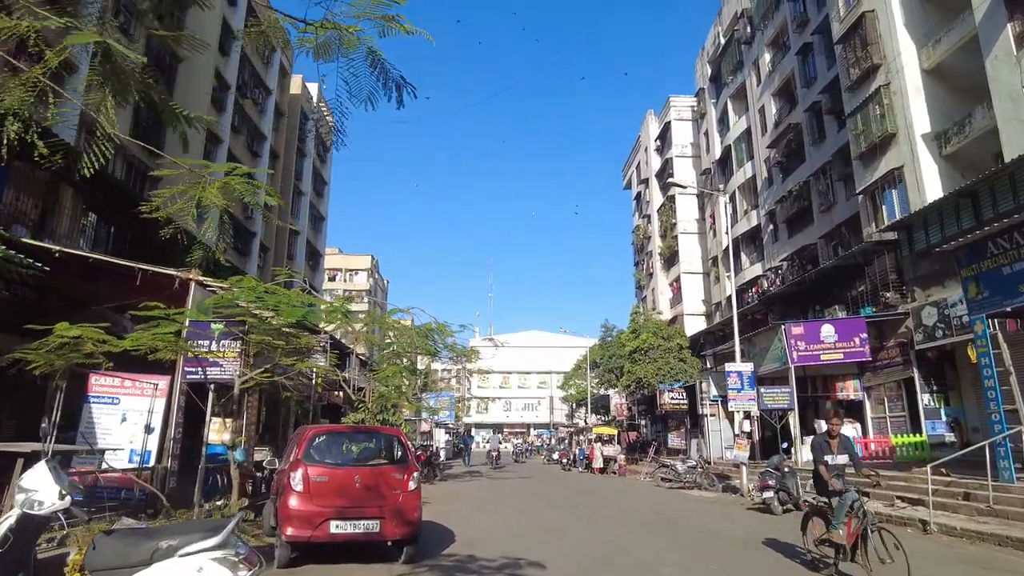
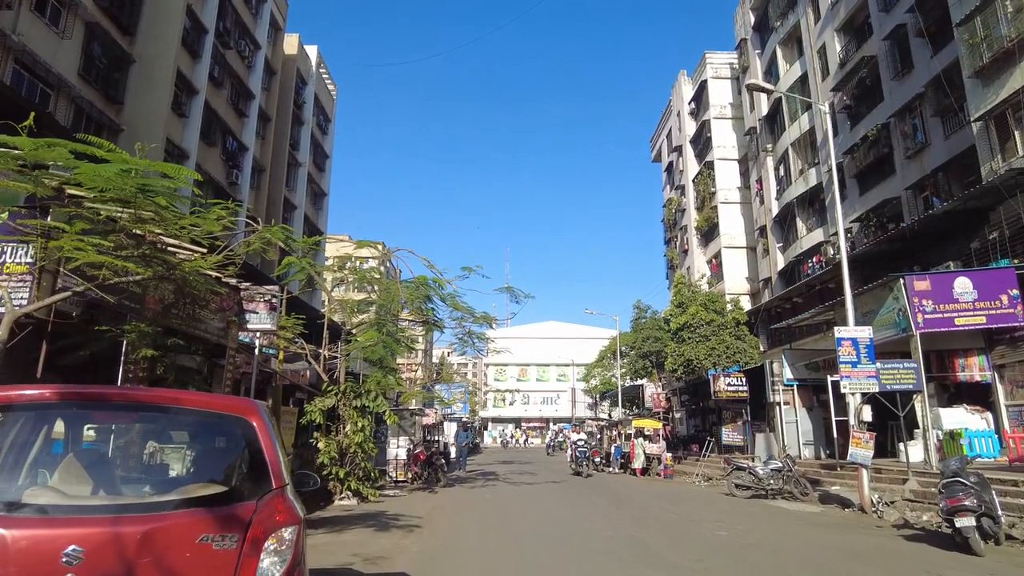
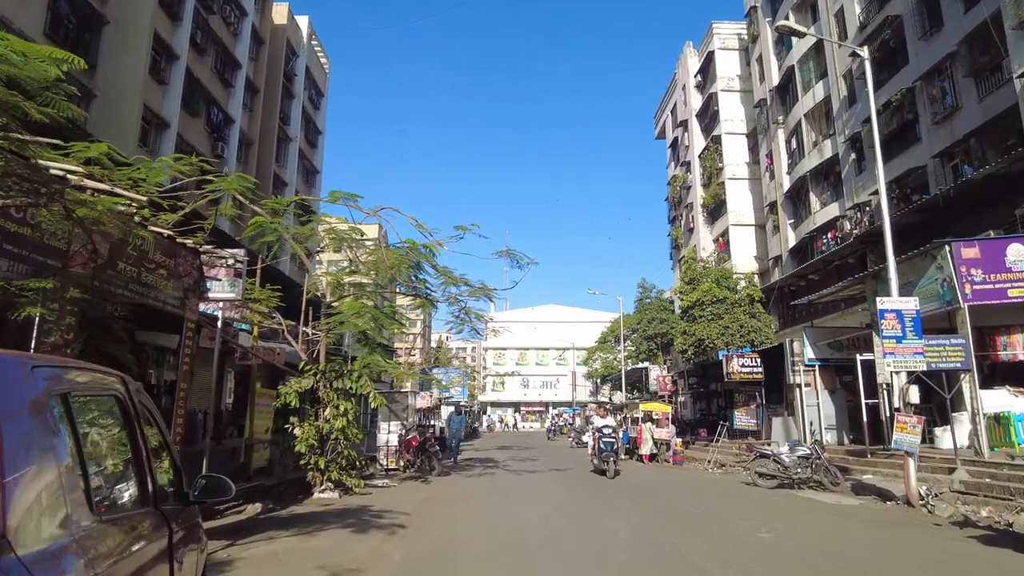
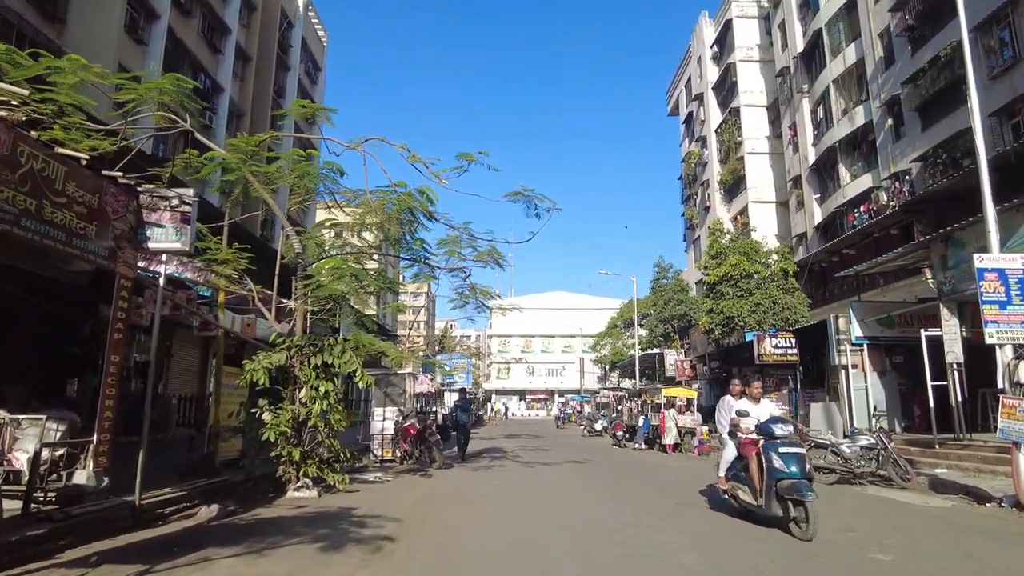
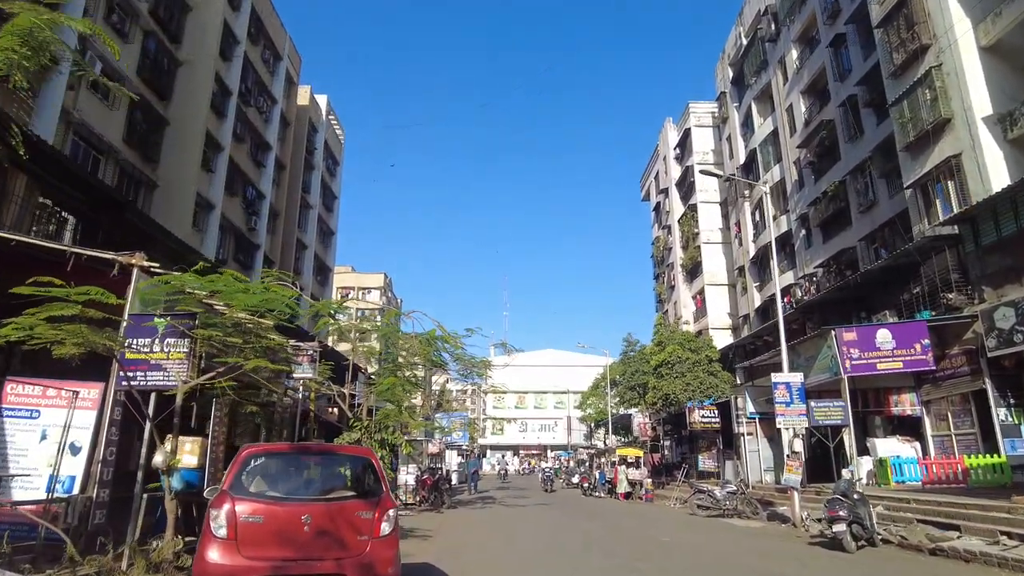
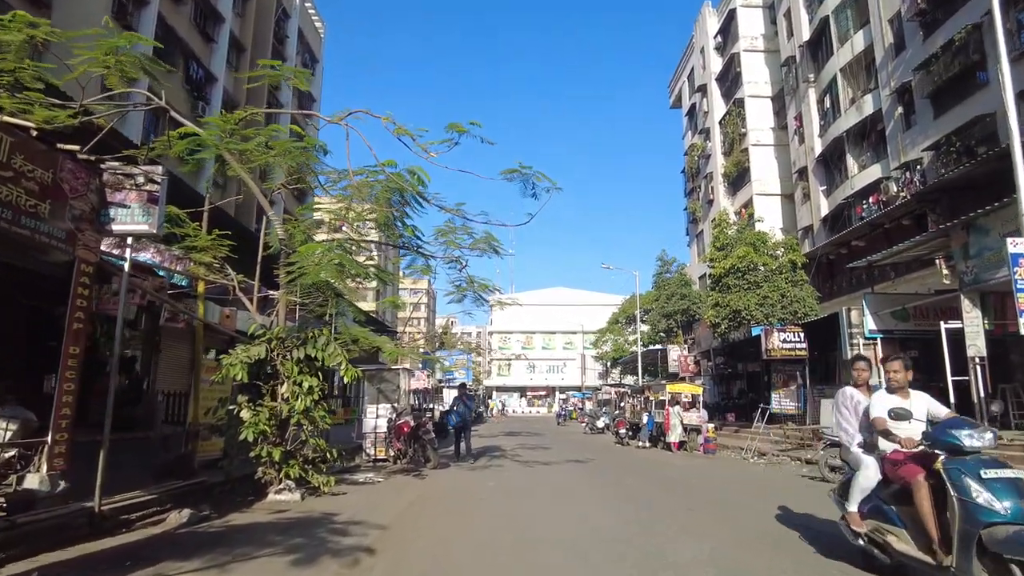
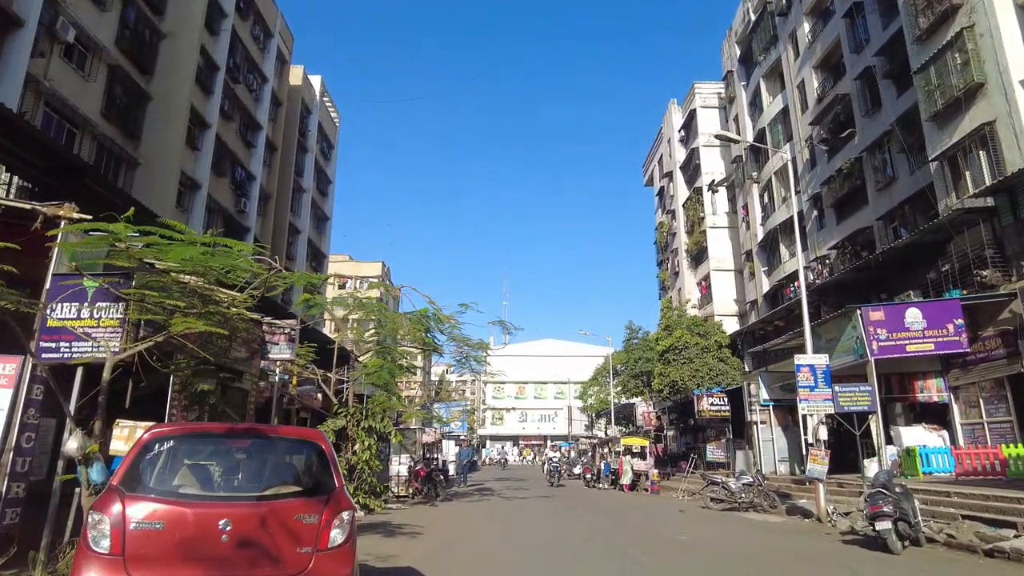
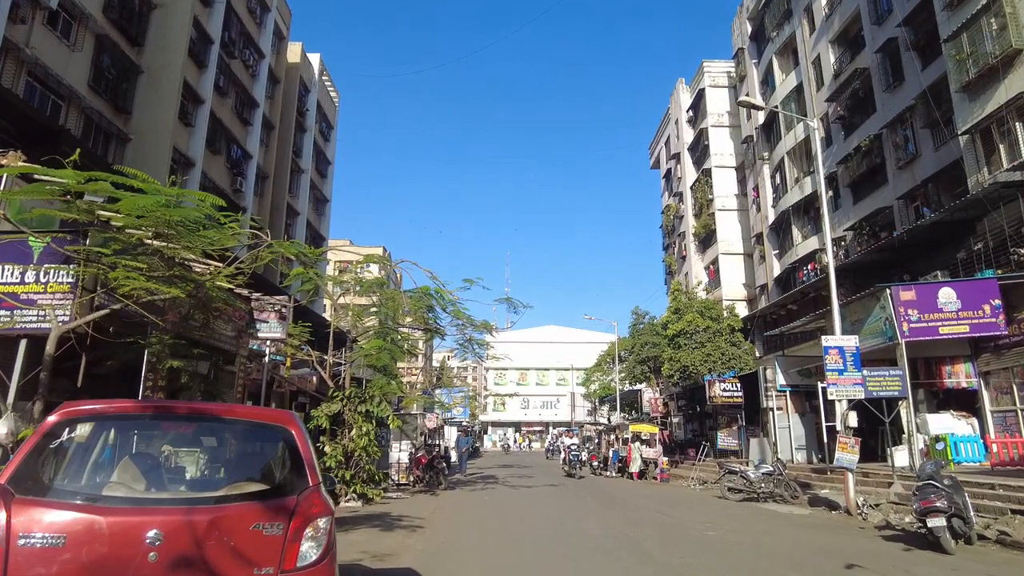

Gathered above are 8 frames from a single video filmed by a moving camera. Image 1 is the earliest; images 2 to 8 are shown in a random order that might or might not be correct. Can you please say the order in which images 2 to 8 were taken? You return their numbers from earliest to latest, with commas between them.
5, 7, 8, 2, 3, 4, 6
